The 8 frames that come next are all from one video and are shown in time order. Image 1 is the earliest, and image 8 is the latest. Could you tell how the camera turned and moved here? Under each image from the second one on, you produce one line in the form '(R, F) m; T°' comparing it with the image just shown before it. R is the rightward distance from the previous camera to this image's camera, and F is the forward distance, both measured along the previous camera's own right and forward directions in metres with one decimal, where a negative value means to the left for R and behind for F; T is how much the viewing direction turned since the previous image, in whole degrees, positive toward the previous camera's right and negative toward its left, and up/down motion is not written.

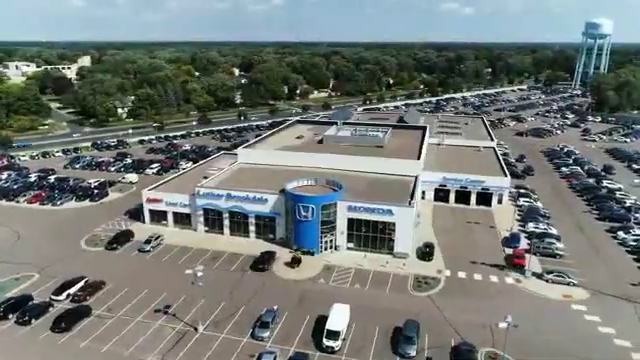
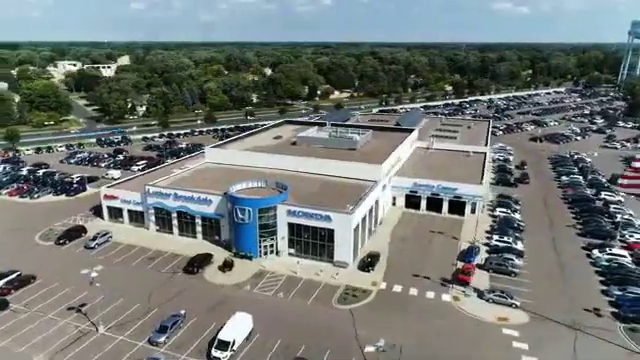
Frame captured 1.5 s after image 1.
(+9.4, +2.1) m; -6°
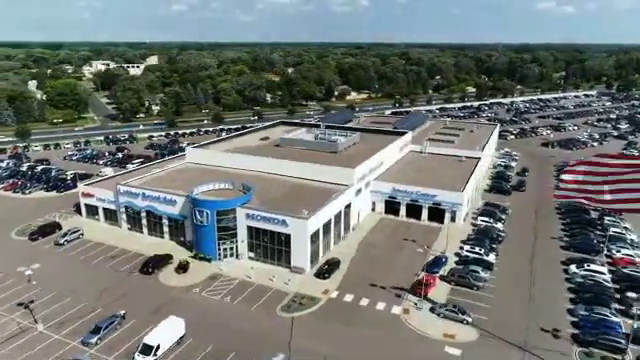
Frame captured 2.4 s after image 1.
(+6.5, +1.2) m; -4°
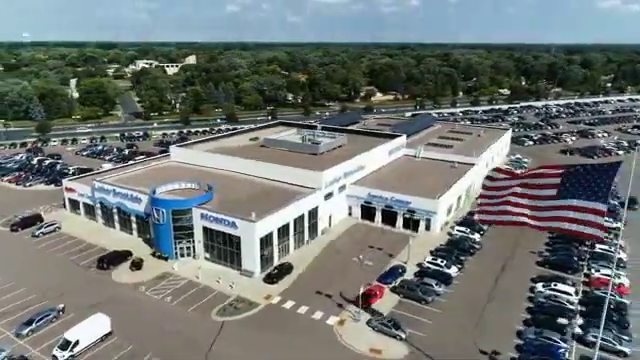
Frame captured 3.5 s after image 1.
(+7.7, +1.3) m; -6°
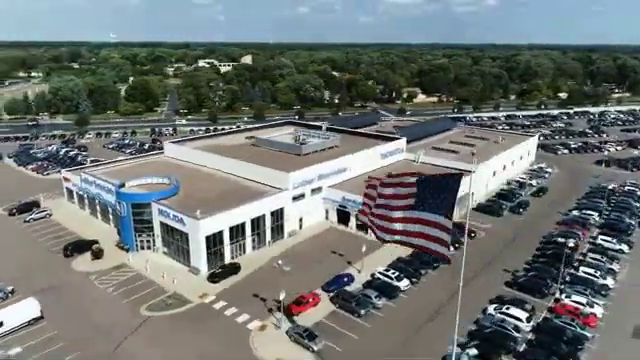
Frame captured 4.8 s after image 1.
(+9.5, +1.8) m; -8°
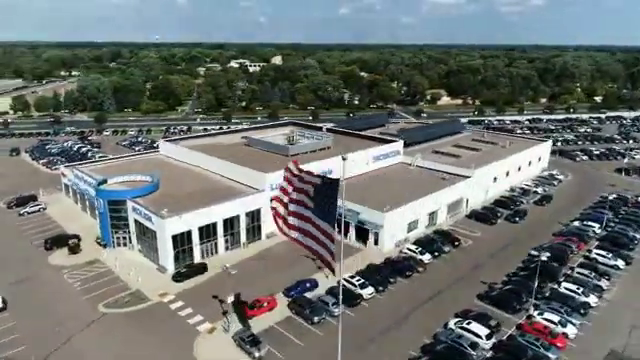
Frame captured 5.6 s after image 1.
(+5.6, +1.1) m; -5°
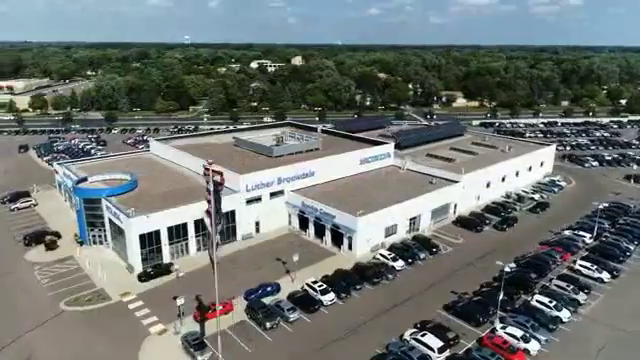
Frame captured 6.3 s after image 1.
(+4.9, +0.9) m; -3°
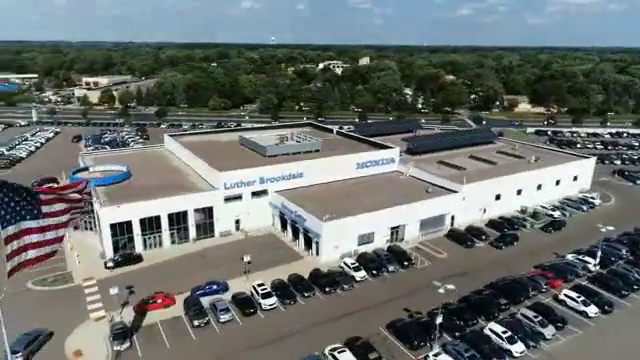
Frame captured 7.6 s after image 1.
(+9.6, +1.9) m; -10°
